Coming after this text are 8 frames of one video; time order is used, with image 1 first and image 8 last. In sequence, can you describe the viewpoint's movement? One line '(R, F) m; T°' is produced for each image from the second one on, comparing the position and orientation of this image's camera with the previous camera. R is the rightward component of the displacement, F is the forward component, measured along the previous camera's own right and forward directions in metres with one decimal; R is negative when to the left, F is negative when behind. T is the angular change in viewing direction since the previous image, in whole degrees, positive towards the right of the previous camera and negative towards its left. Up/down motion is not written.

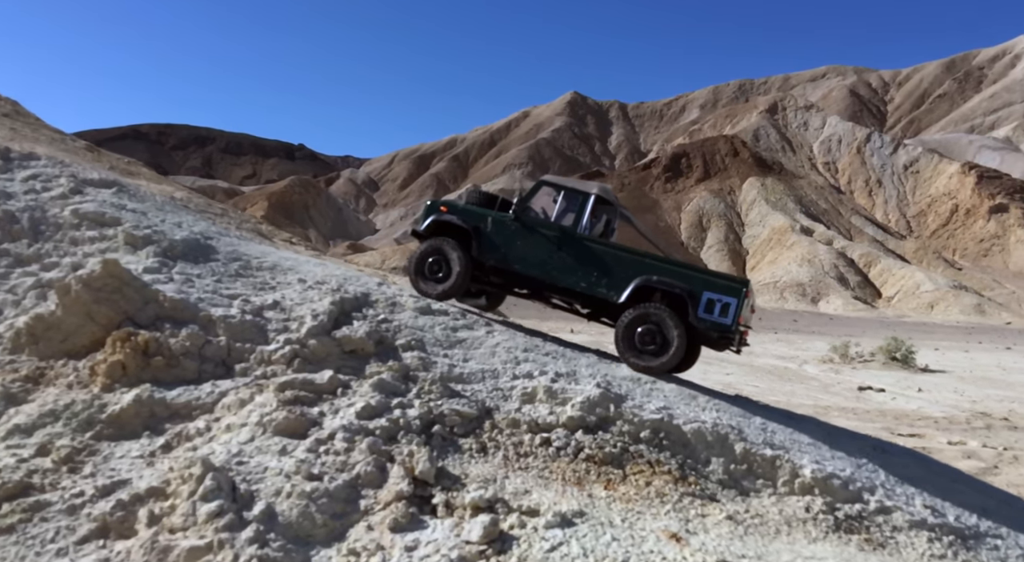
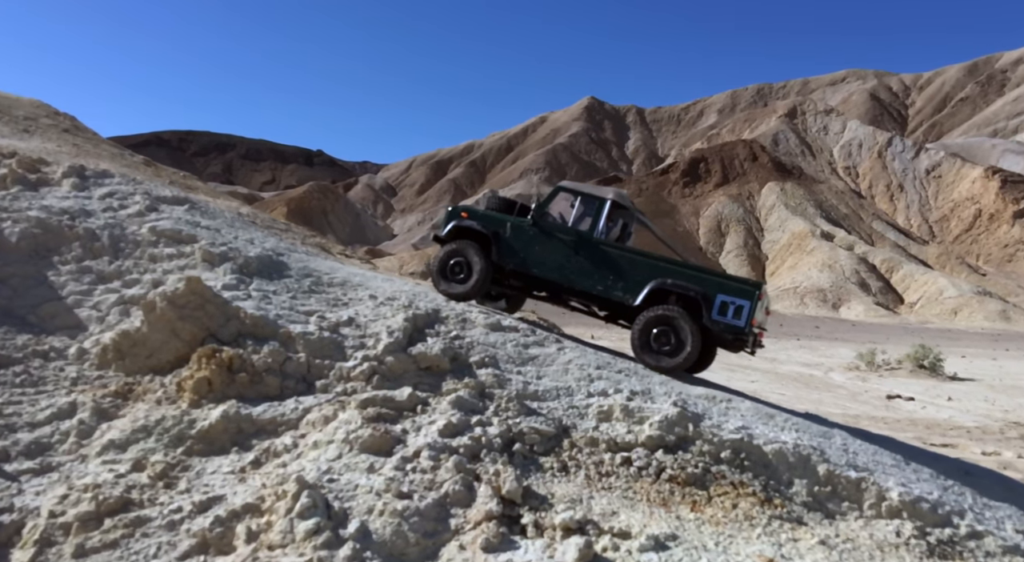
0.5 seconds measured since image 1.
(-0.4, 0.0) m; -2°
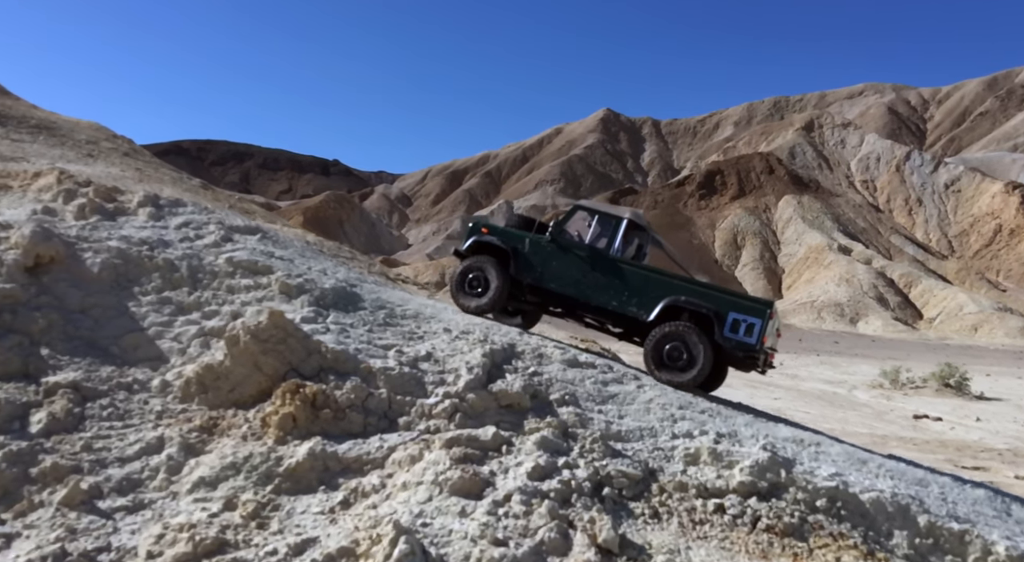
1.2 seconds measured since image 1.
(-0.4, 0.0) m; -2°
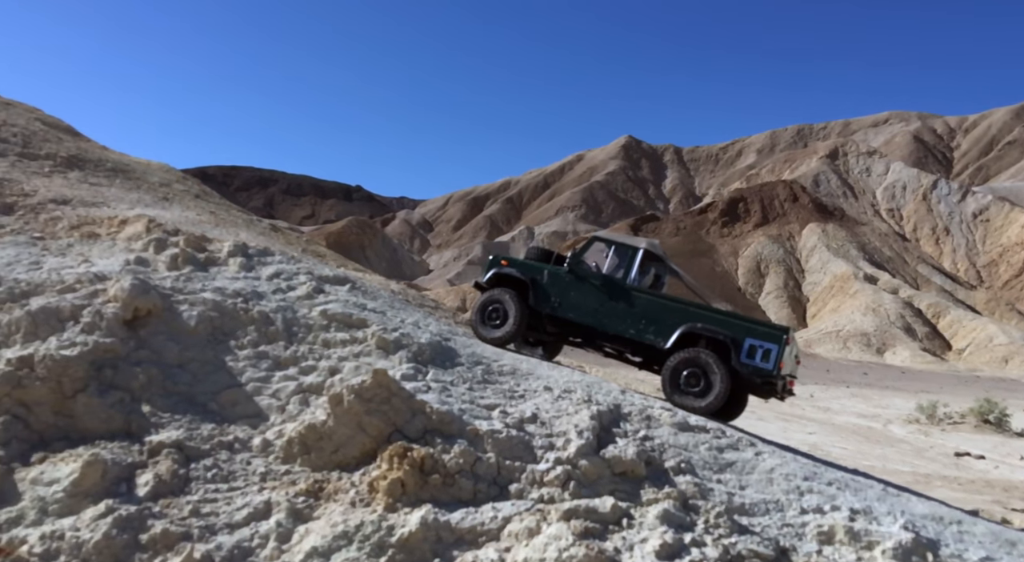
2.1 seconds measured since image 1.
(-0.6, +0.1) m; -2°
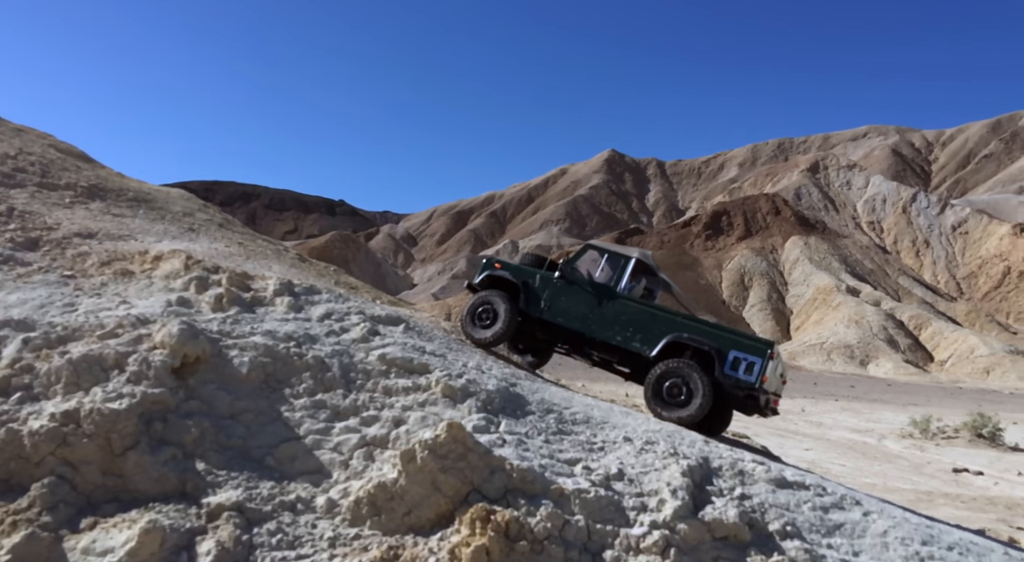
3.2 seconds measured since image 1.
(-0.6, +0.3) m; 0°
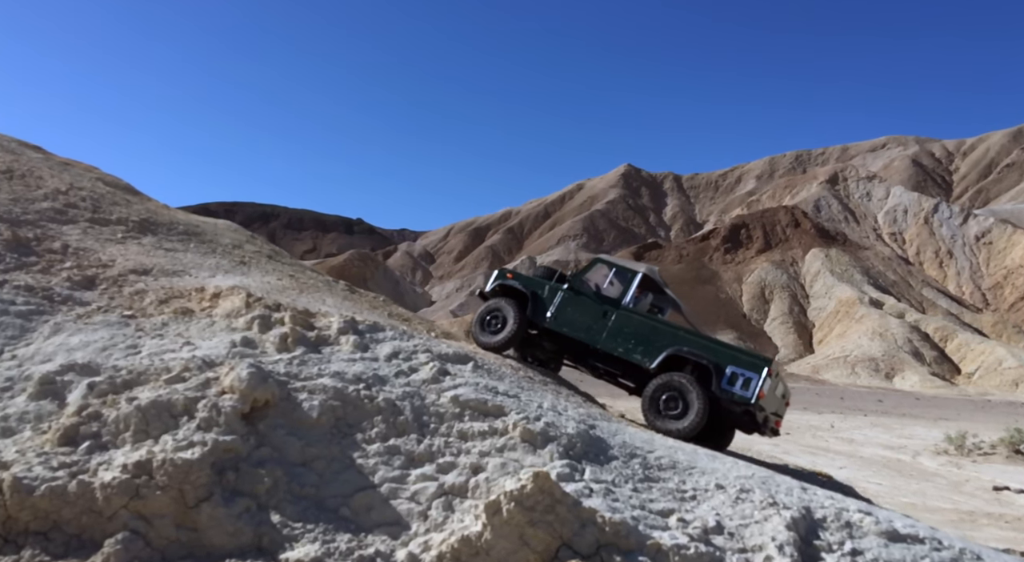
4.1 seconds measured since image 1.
(-0.4, +0.2) m; -2°
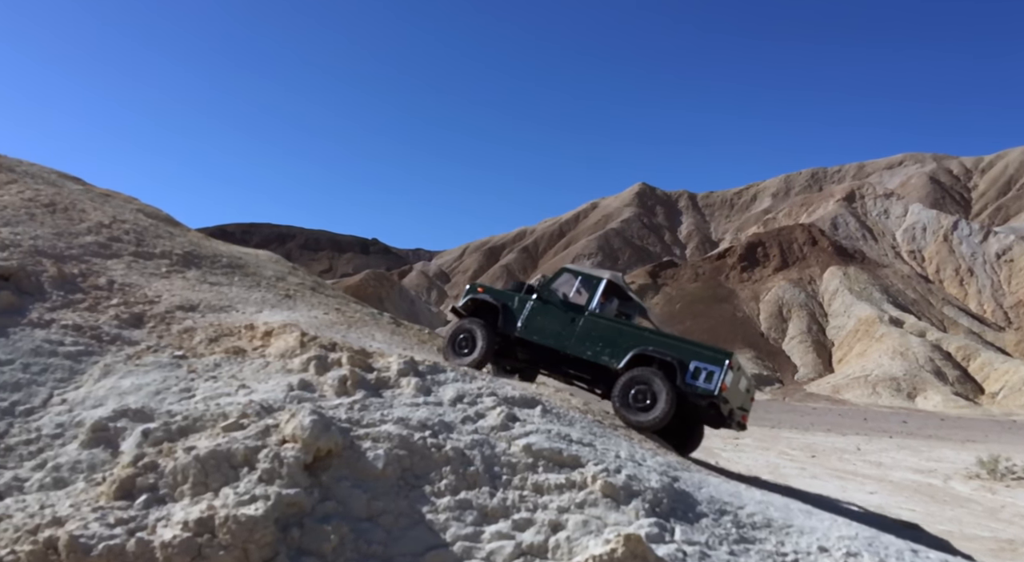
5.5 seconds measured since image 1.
(-0.4, +0.3) m; -2°
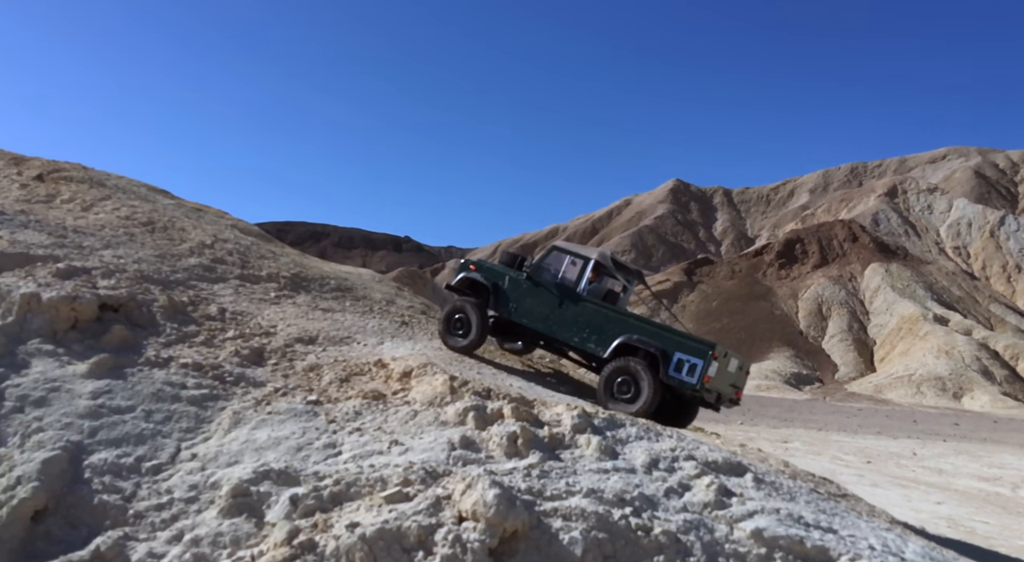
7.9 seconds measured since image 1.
(-1.0, +0.8) m; -4°
